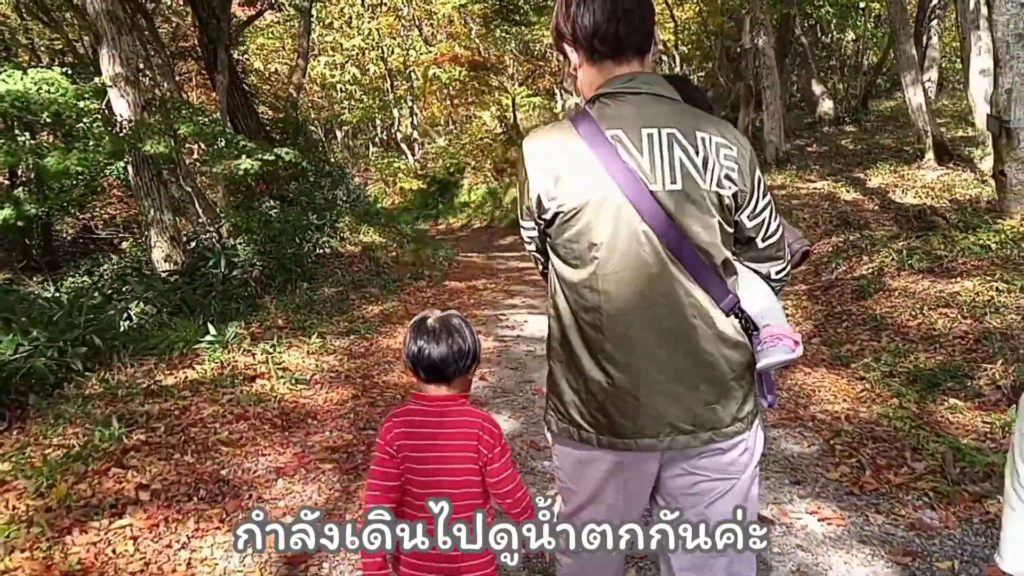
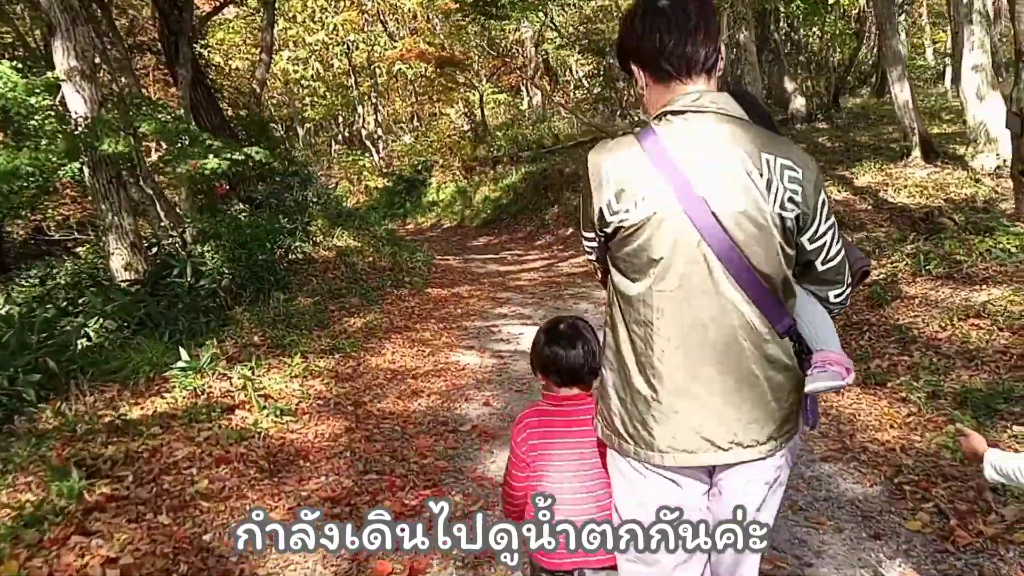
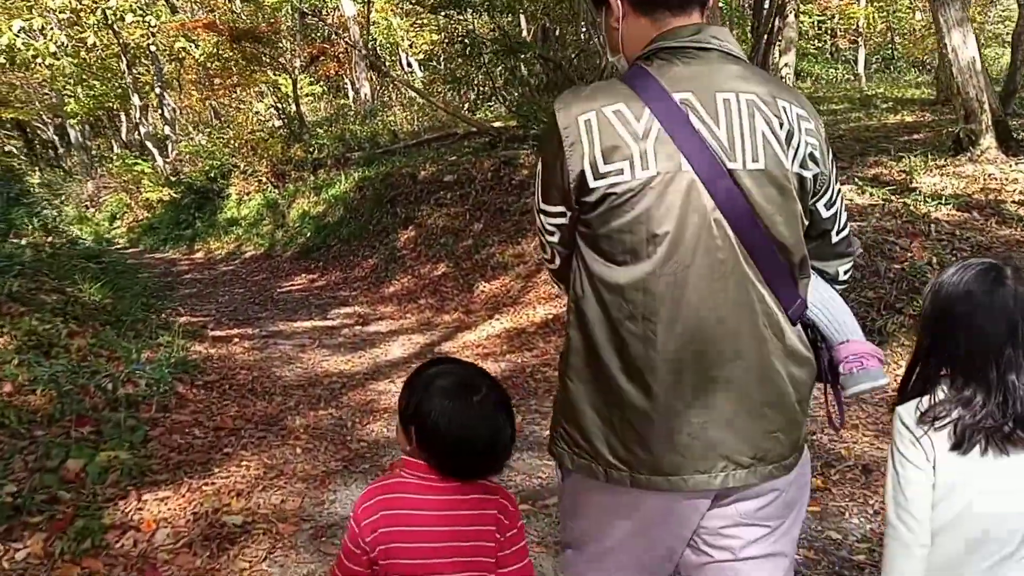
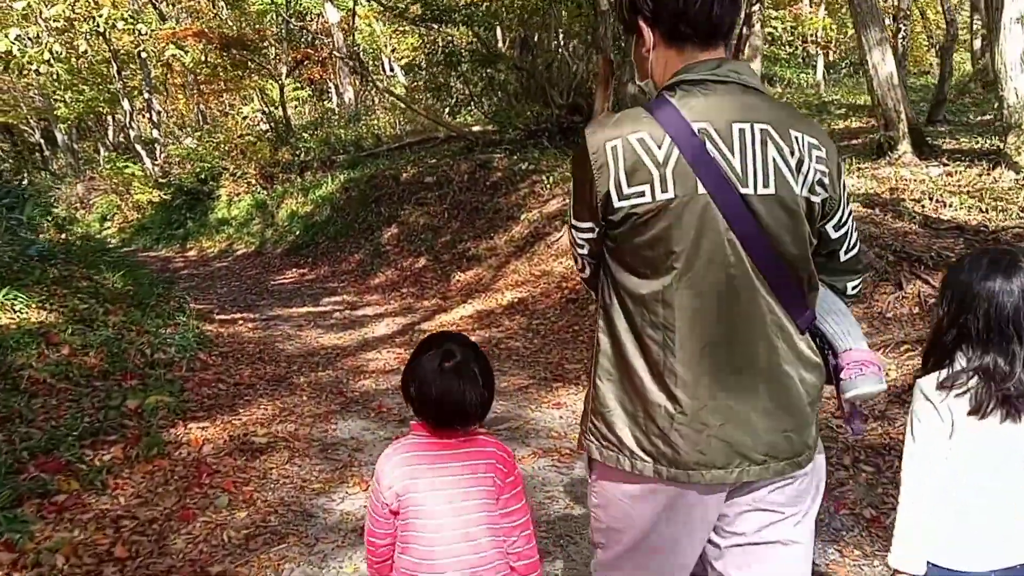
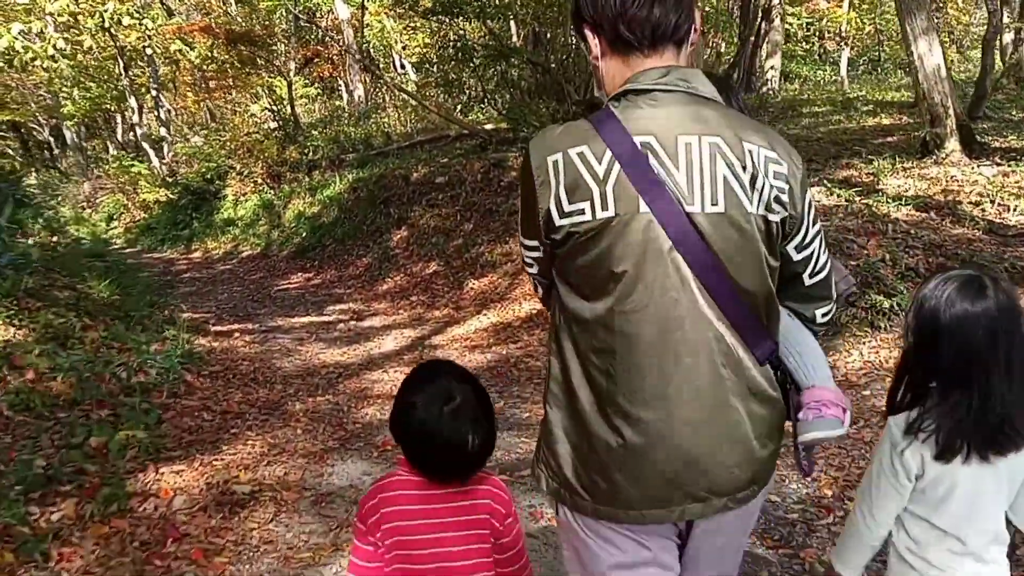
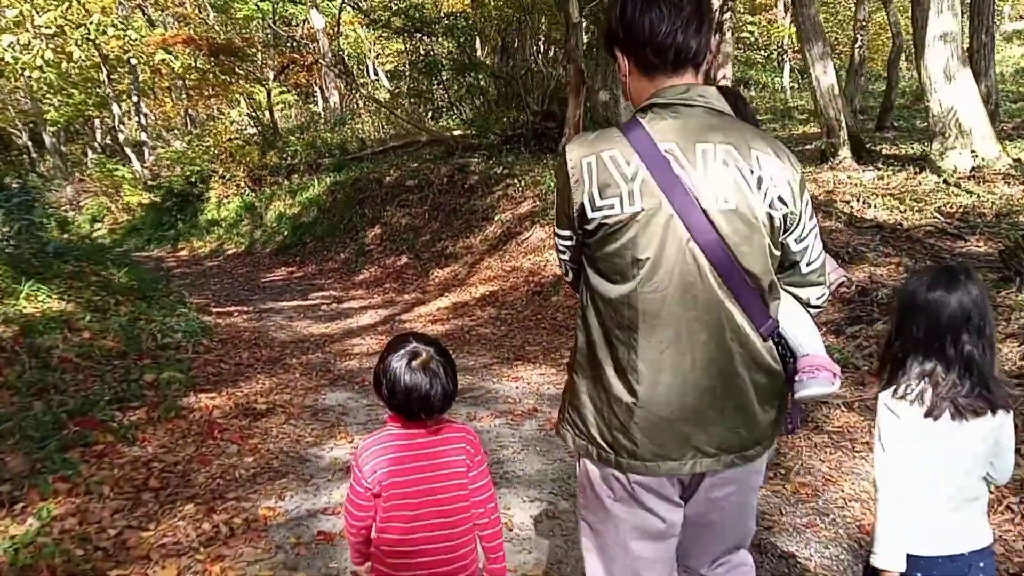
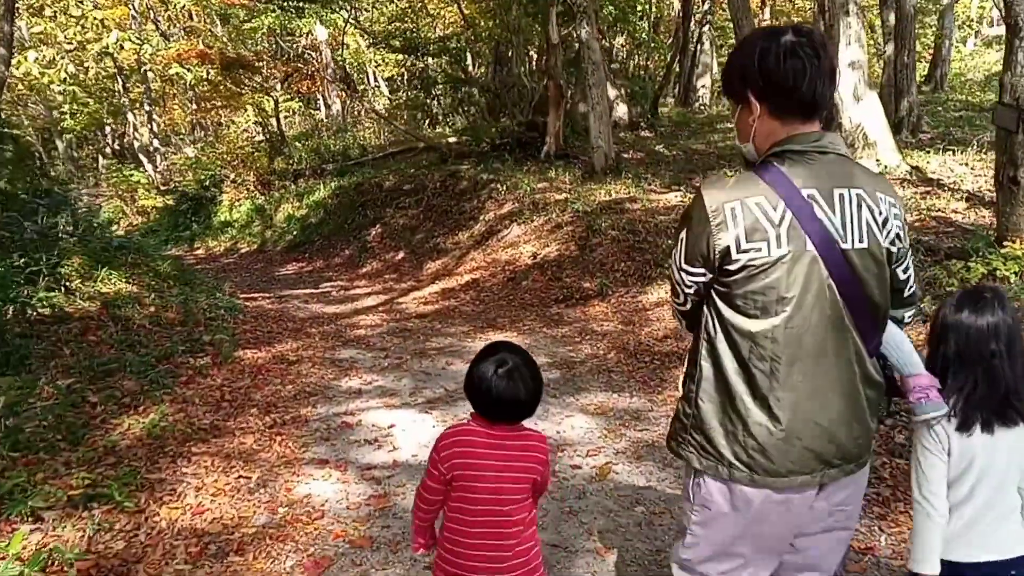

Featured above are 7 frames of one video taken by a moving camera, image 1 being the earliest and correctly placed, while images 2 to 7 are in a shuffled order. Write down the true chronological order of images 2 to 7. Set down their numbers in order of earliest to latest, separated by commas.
2, 7, 6, 4, 5, 3
